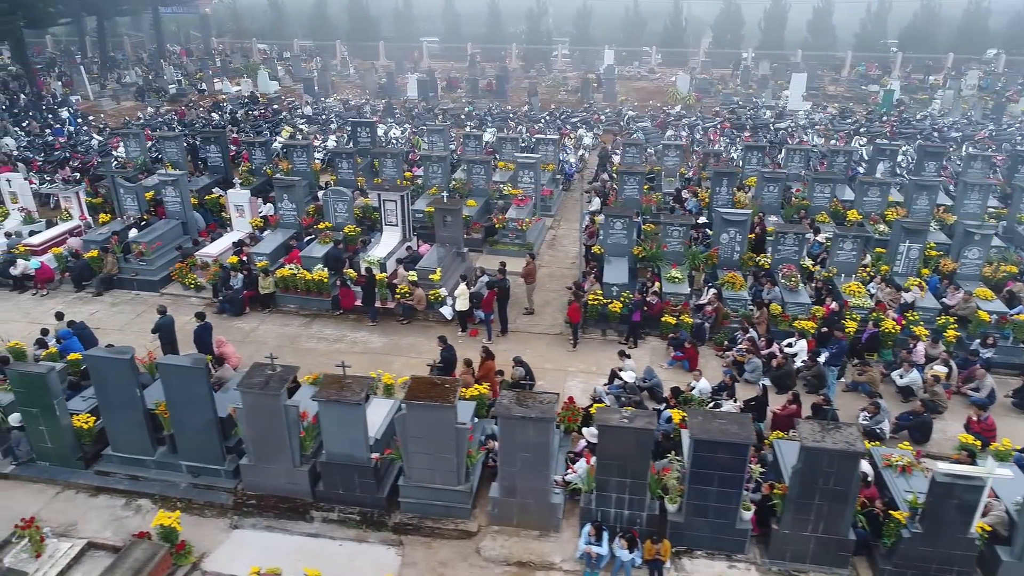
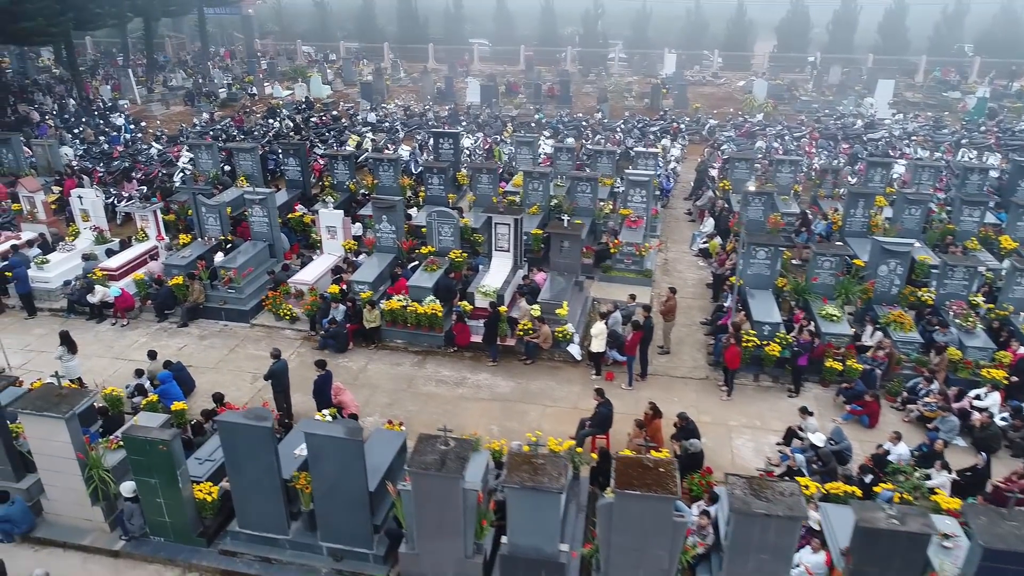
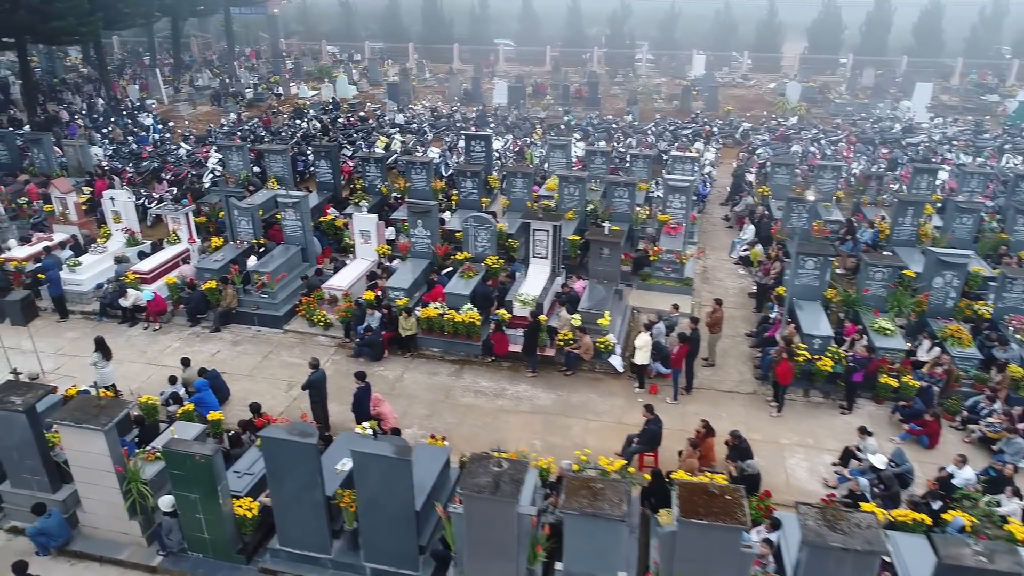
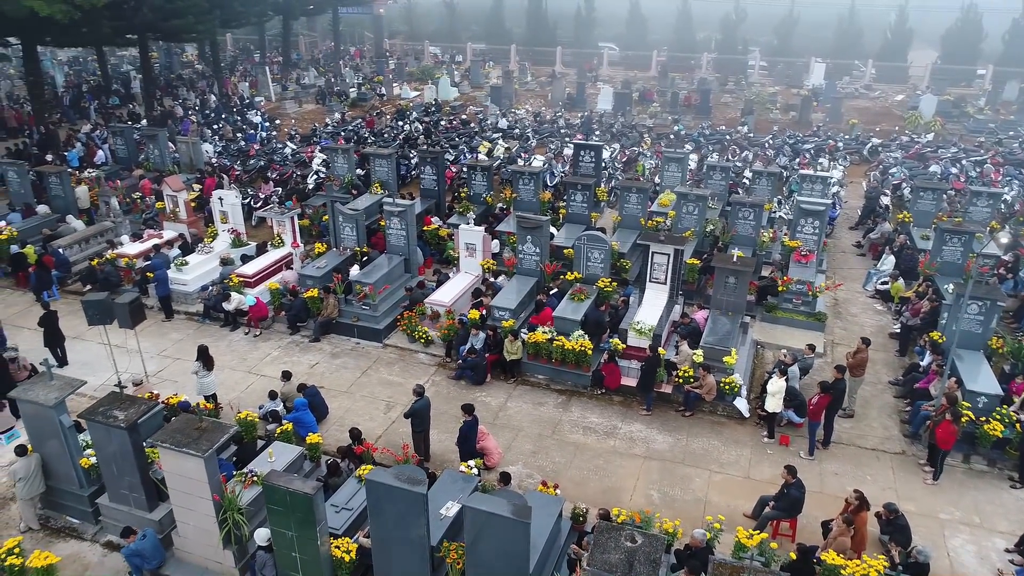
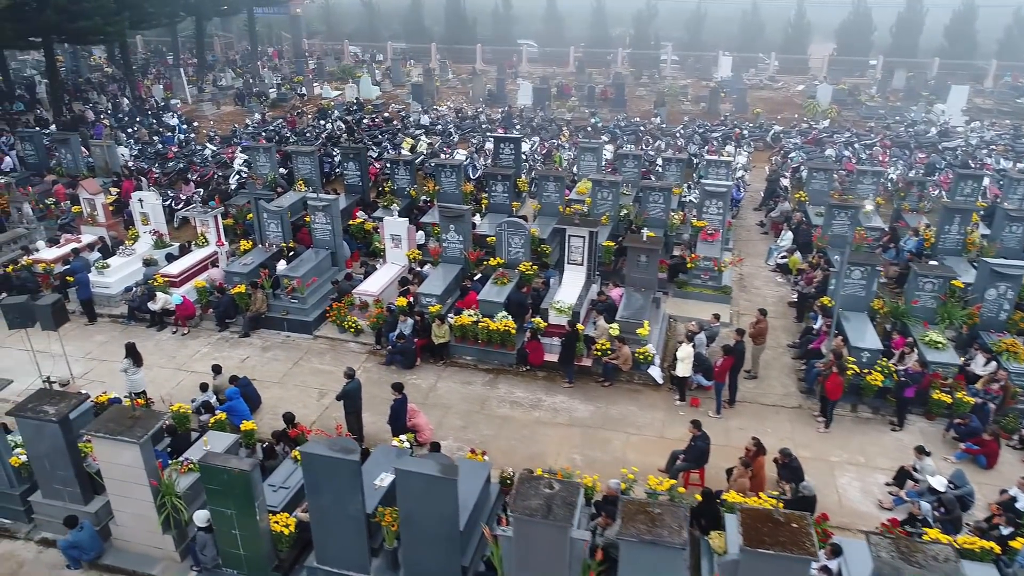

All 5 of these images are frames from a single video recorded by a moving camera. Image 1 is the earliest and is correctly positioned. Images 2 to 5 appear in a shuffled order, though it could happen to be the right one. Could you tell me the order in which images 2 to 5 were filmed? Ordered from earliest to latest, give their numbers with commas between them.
2, 3, 5, 4
